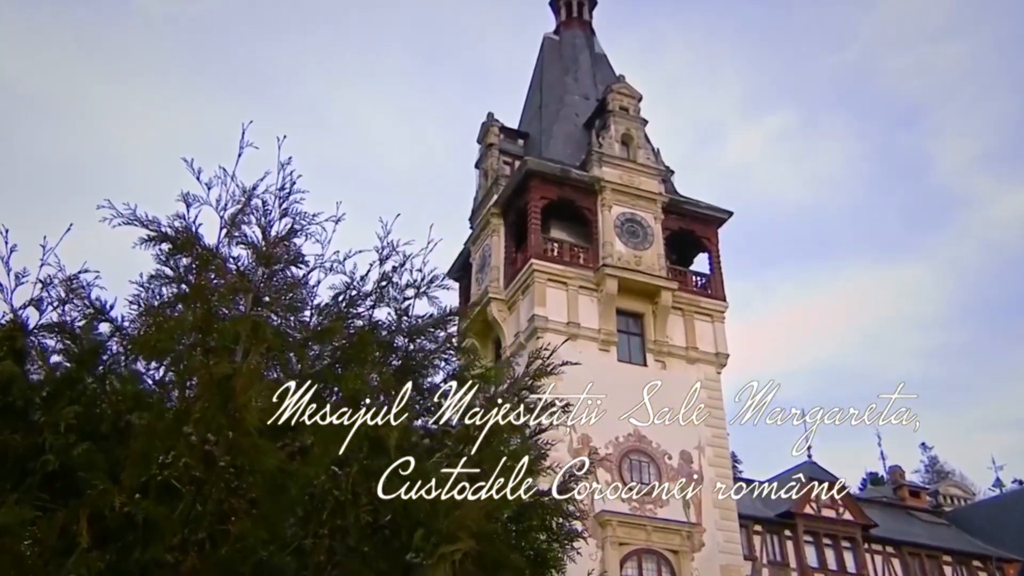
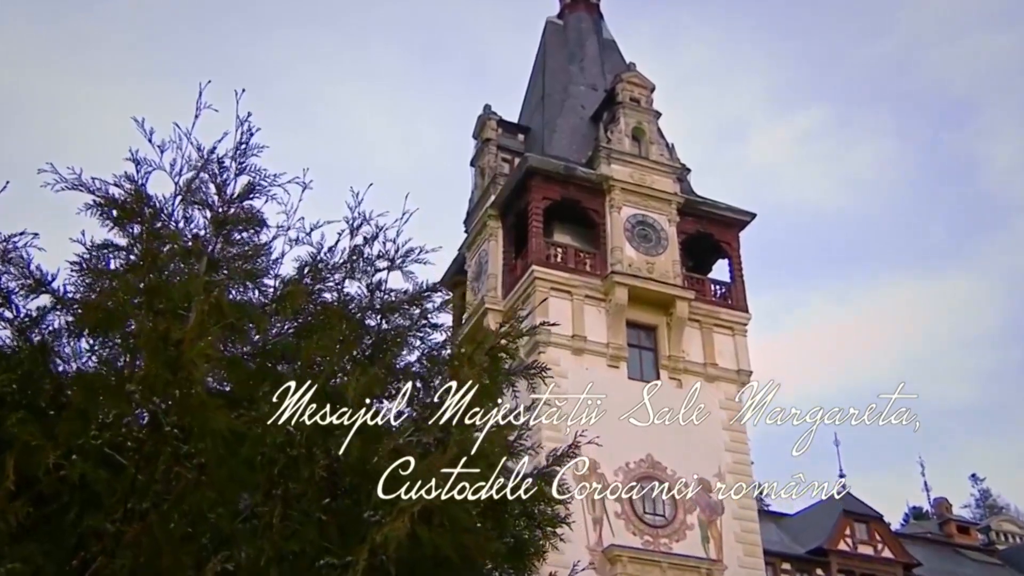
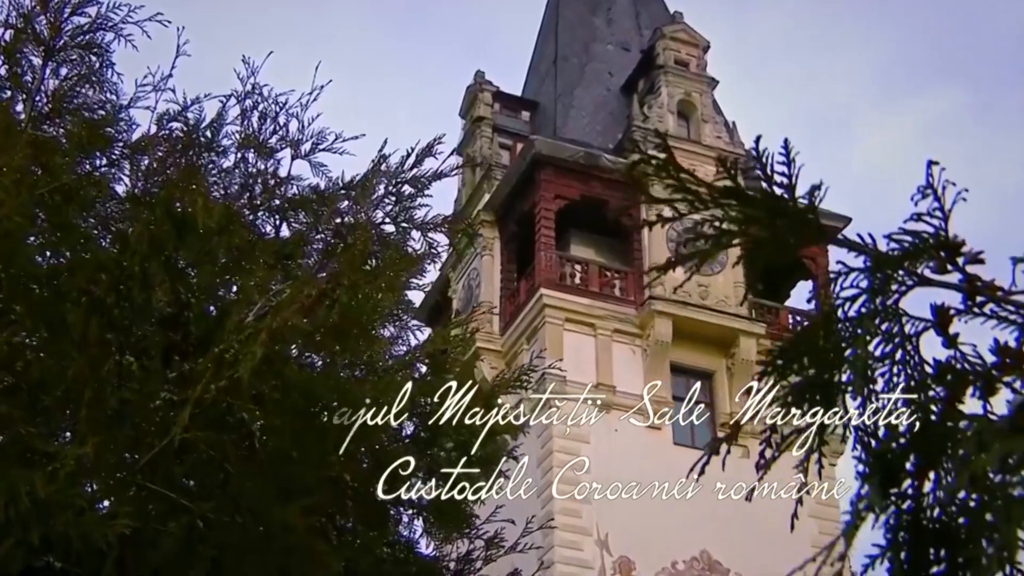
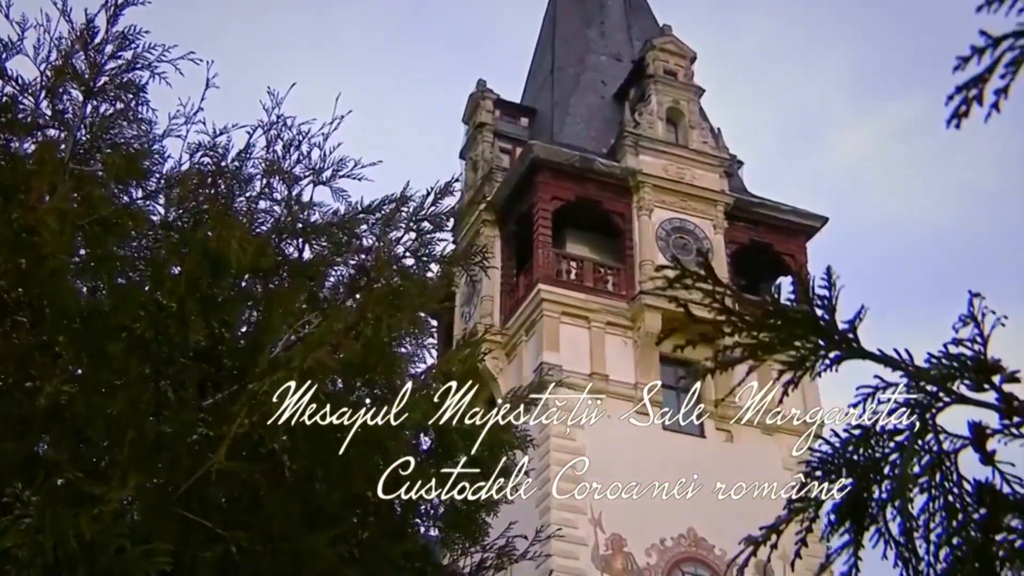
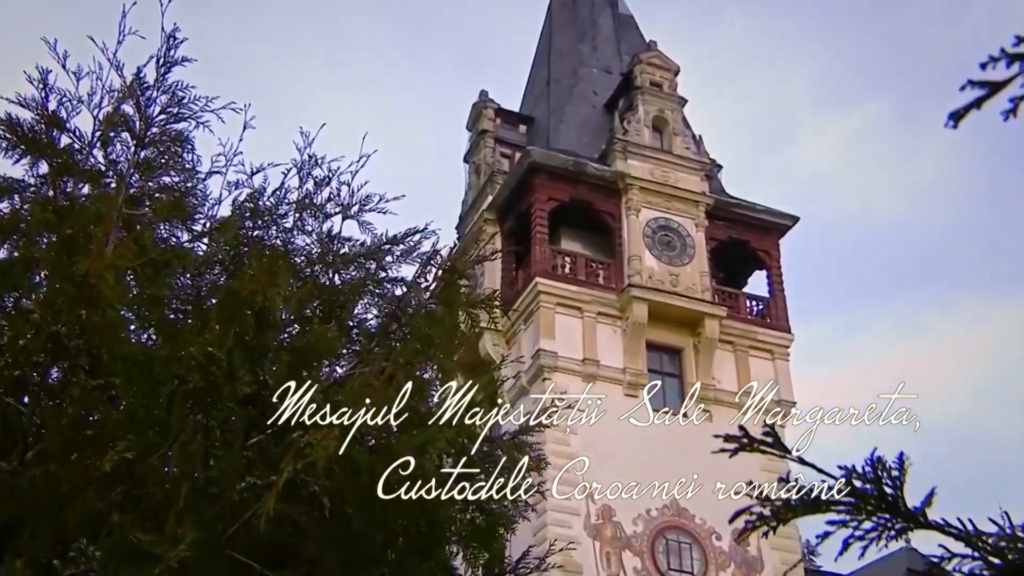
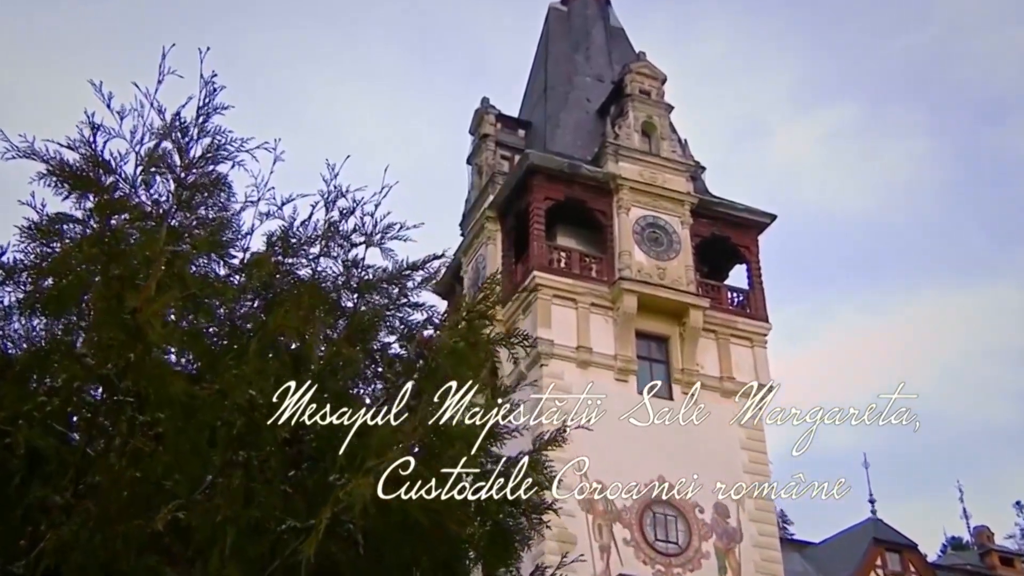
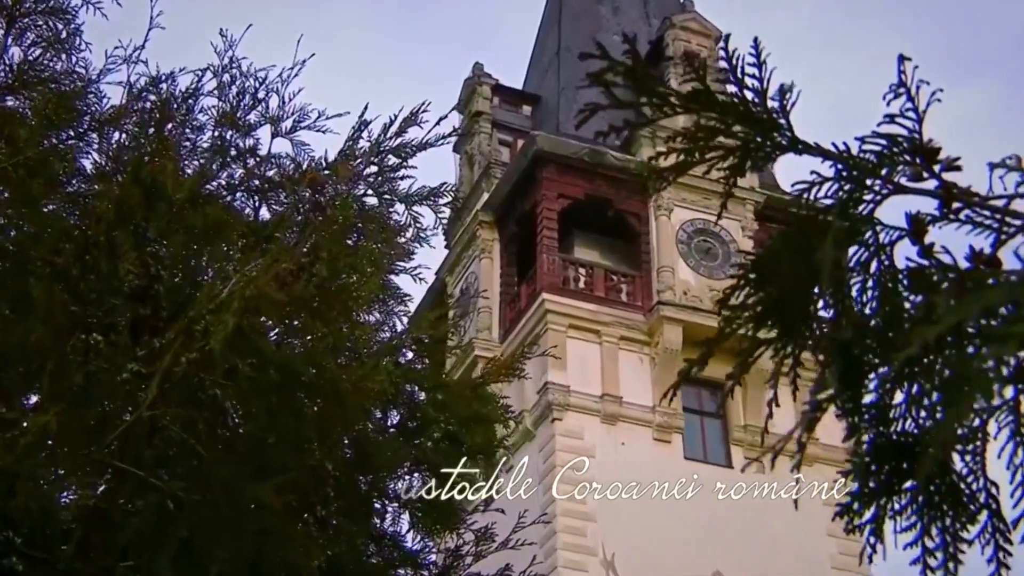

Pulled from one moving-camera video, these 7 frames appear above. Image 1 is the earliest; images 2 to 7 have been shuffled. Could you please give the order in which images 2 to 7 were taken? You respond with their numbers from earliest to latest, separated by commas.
2, 6, 5, 4, 3, 7
